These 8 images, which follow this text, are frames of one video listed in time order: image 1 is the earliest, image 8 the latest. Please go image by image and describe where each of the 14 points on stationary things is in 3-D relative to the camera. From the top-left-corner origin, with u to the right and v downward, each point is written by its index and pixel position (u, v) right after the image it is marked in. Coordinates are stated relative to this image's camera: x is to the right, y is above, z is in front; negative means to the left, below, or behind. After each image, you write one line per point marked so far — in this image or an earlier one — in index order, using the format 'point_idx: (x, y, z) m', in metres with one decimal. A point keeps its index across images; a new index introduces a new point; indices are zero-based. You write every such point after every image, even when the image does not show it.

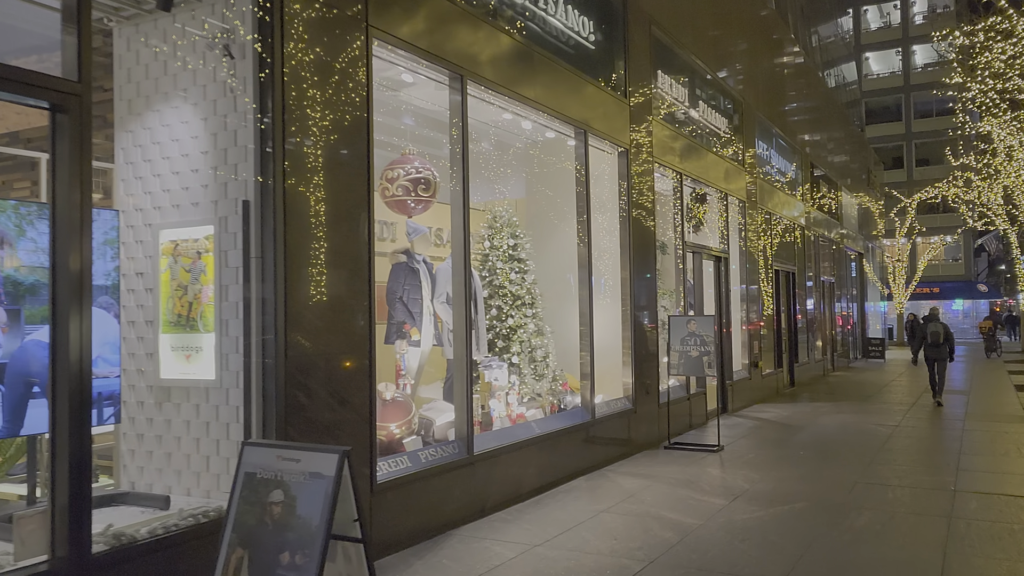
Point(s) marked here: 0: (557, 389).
0: (+0.5, -1.0, +8.4) m
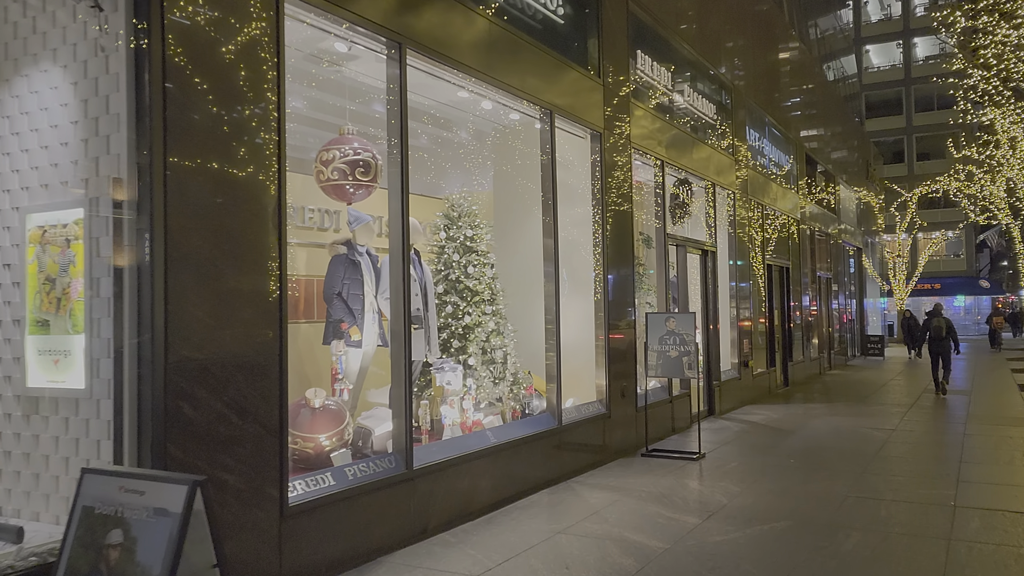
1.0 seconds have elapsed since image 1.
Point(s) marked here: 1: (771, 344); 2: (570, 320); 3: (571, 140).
0: (+0.1, -1.0, +7.7) m
1: (+5.2, -1.1, +16.5) m
2: (+0.6, -0.3, +8.6) m
3: (+0.5, +1.6, +8.9) m
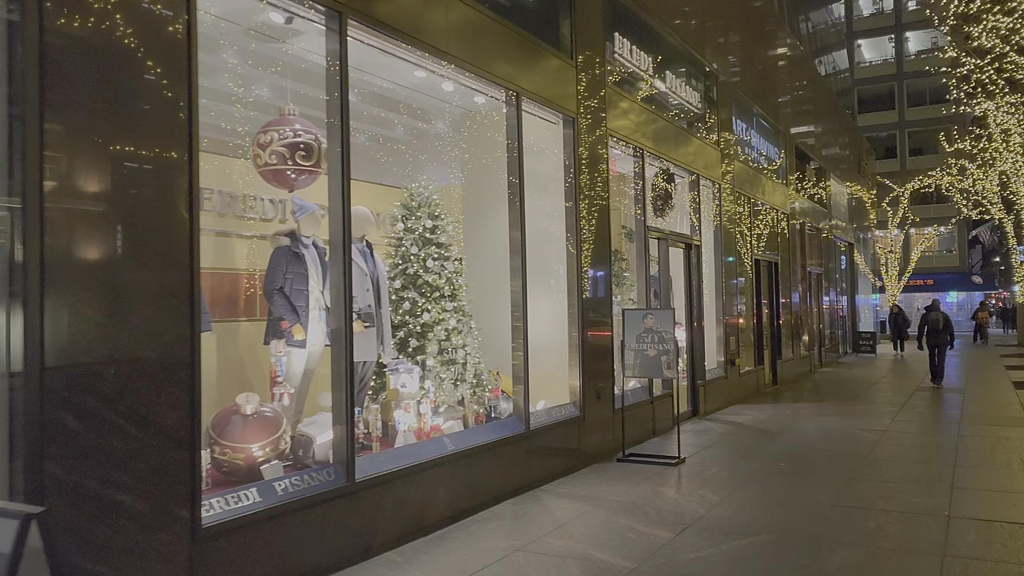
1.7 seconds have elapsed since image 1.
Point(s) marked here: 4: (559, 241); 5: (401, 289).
0: (-0.2, -0.9, +7.2) m
1: (+4.9, -1.0, +16.0) m
2: (+0.2, -0.3, +8.1) m
3: (+0.2, +1.7, +8.3) m
4: (+0.4, +0.5, +8.5) m
5: (-0.9, 0.0, +6.8) m
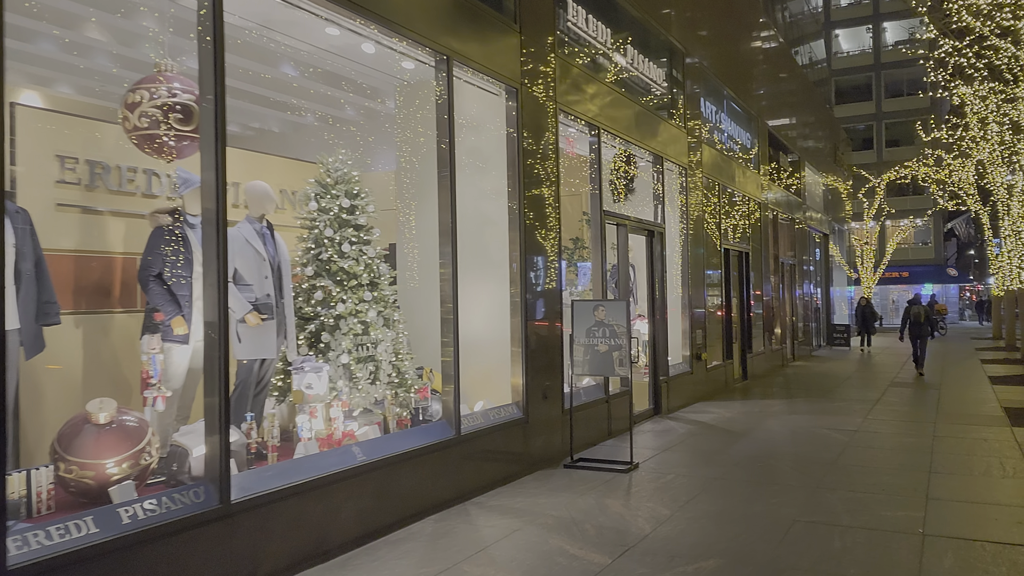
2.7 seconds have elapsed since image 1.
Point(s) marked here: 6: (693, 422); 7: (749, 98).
0: (-0.8, -0.9, +6.4) m
1: (+4.1, -0.9, +15.4) m
2: (-0.3, -0.2, +7.3) m
3: (-0.4, +1.8, +7.5) m
4: (-0.2, +0.6, +7.7) m
5: (-1.5, +0.1, +6.0) m
6: (+2.3, -1.7, +10.6) m
7: (+5.2, +4.2, +17.9) m
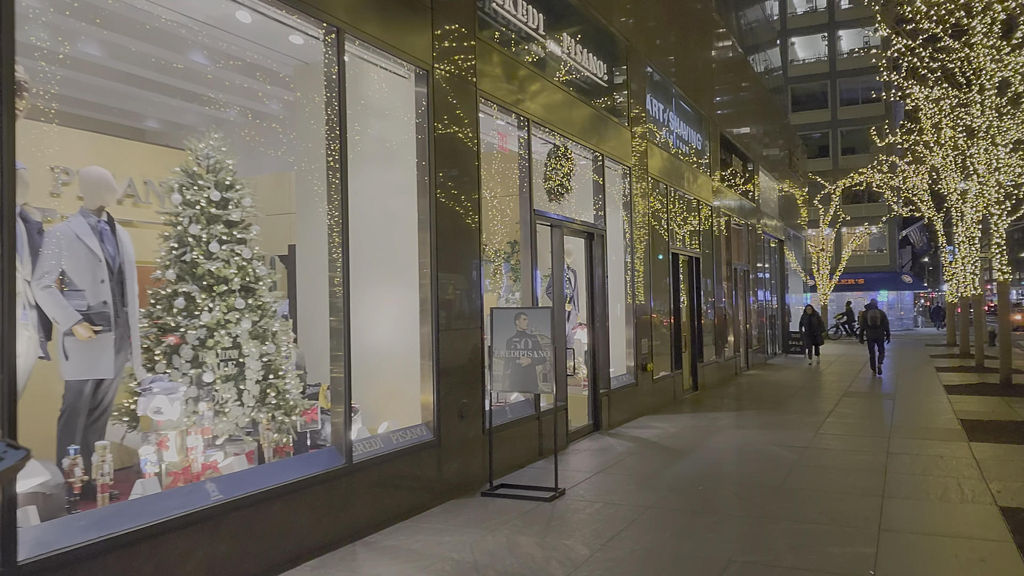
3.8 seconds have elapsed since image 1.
0: (-1.5, -0.9, +5.5) m
1: (+3.0, -1.0, +14.7) m
2: (-1.1, -0.2, +6.5) m
3: (-1.1, +1.7, +6.7) m
4: (-0.9, +0.6, +6.9) m
5: (-2.1, 0.0, +5.1) m
6: (+1.5, -1.8, +9.8) m
7: (+4.0, +4.0, +17.3) m
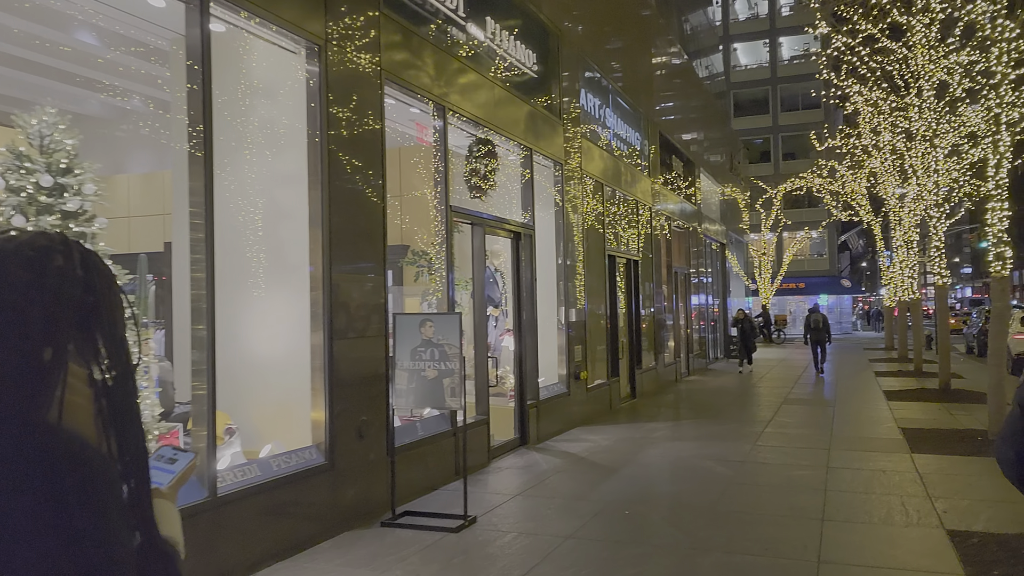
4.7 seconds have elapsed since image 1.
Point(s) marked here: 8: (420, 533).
0: (-2.1, -0.9, +4.7) m
1: (+1.8, -1.1, +14.1) m
2: (-1.7, -0.2, +5.7) m
3: (-1.8, +1.7, +5.9) m
4: (-1.6, +0.5, +6.1) m
5: (-2.7, 0.0, +4.2) m
6: (+0.6, -1.8, +9.2) m
7: (+2.6, +3.9, +16.8) m
8: (-0.7, -1.8, +5.9) m
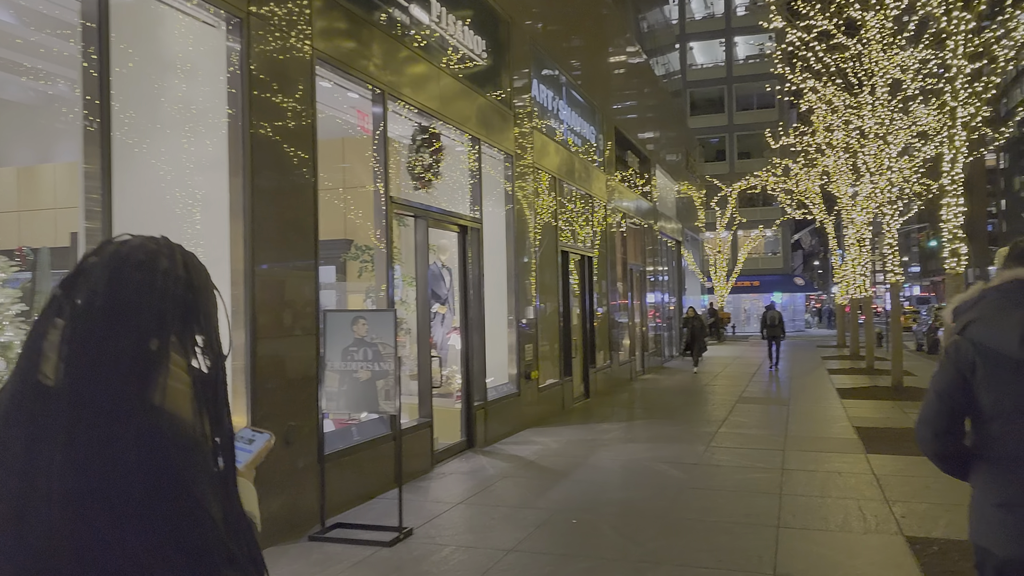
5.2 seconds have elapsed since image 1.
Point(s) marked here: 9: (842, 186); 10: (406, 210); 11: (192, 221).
0: (-2.5, -0.9, +4.2) m
1: (+1.0, -1.0, +13.8) m
2: (-2.1, -0.2, +5.2) m
3: (-2.2, +1.8, +5.4) m
4: (-2.1, +0.6, +5.6) m
5: (-3.1, +0.1, +3.7) m
6: (0.0, -1.8, +8.8) m
7: (+1.7, +4.0, +16.5) m
8: (-1.1, -1.7, +5.4) m
9: (+8.0, +2.5, +19.7) m
10: (-1.1, +0.8, +8.3) m
11: (-2.1, +0.5, +5.5) m
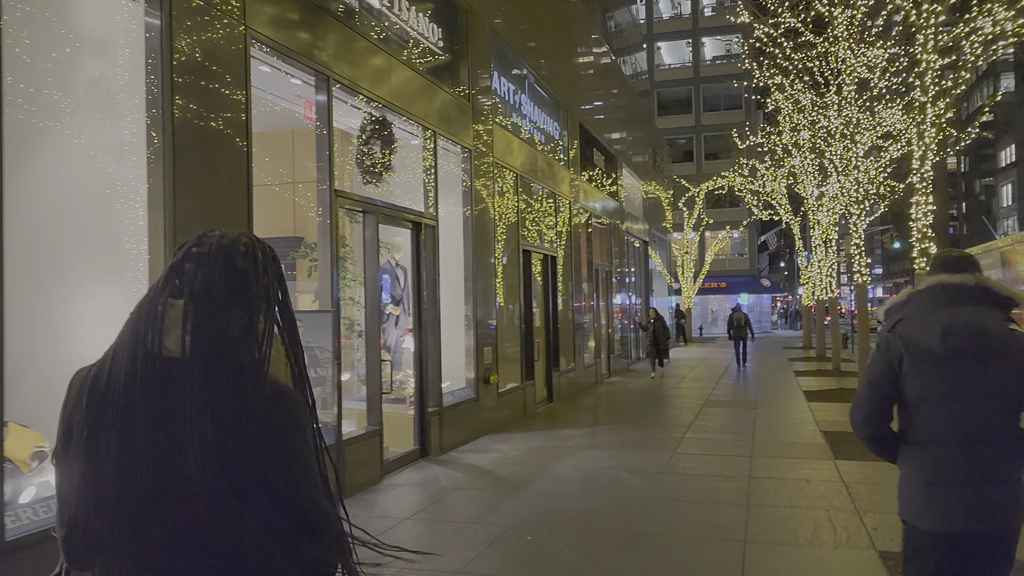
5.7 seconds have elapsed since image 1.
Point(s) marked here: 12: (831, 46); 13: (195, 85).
0: (-2.7, -0.9, +3.7) m
1: (+0.3, -1.0, +13.4) m
2: (-2.5, -0.2, +4.6) m
3: (-2.5, +1.8, +4.9) m
4: (-2.4, +0.6, +5.1) m
5: (-3.3, +0.1, +3.1) m
6: (-0.5, -1.8, +8.3) m
7: (+0.9, +4.0, +16.1) m
8: (-1.4, -1.7, +5.0) m
9: (+7.1, +2.4, +19.6) m
10: (-1.5, +0.8, +7.8) m
11: (-2.4, +0.5, +4.9) m
12: (+5.4, +4.1, +13.8) m
13: (-2.0, +1.3, +5.5) m
